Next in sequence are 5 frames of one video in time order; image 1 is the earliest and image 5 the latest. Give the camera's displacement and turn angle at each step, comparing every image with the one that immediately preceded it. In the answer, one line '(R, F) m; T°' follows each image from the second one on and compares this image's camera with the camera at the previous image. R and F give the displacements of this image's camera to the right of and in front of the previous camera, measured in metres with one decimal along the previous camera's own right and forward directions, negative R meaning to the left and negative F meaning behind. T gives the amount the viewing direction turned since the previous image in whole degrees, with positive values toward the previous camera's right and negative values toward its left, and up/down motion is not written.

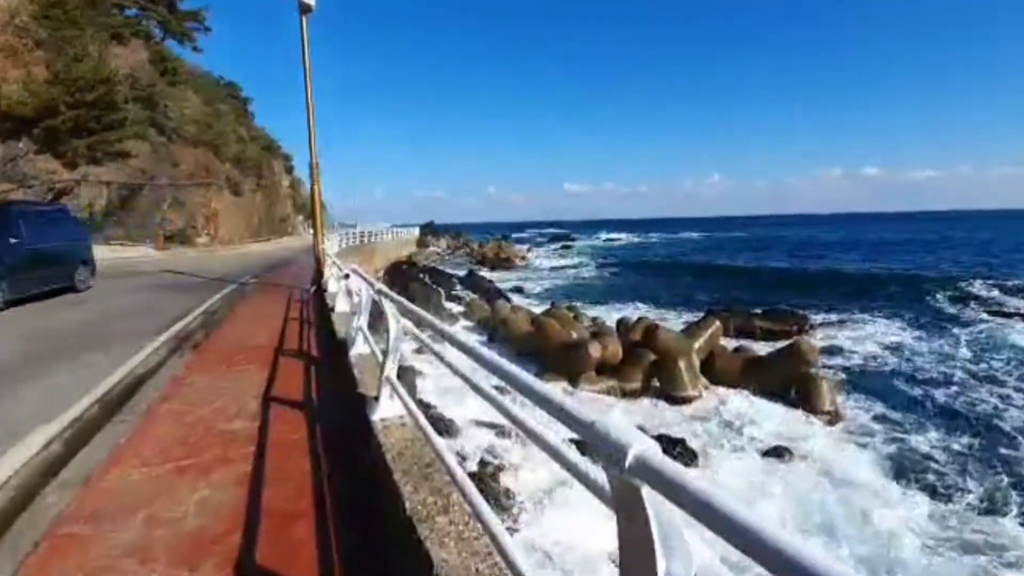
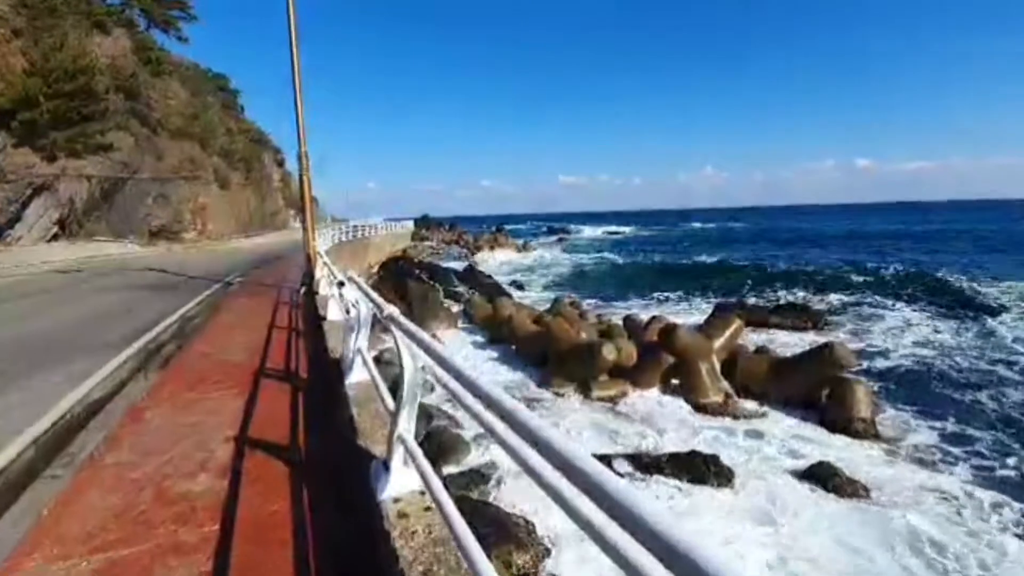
(-0.3, +1.1) m; +1°
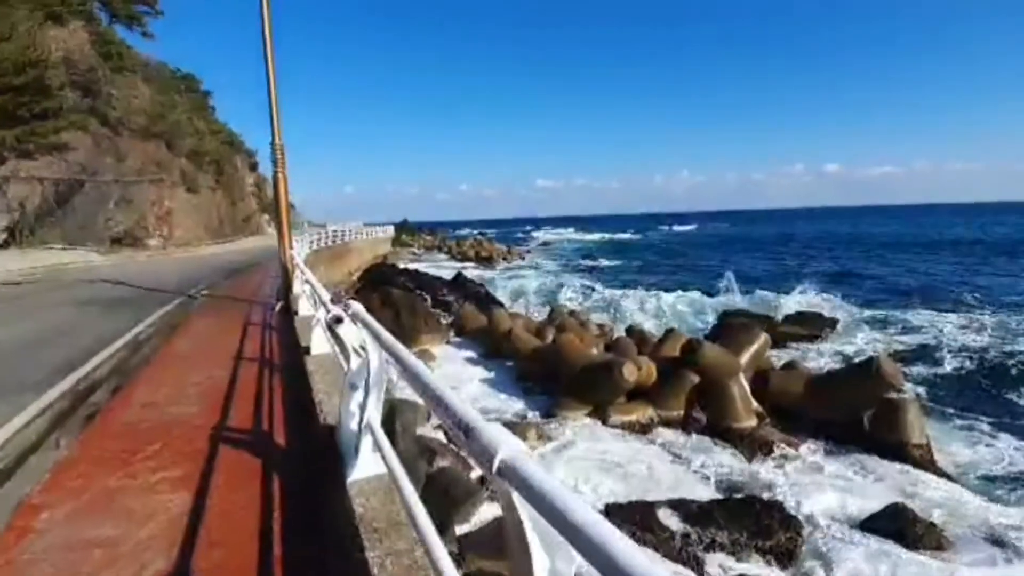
(-0.5, +1.6) m; +2°
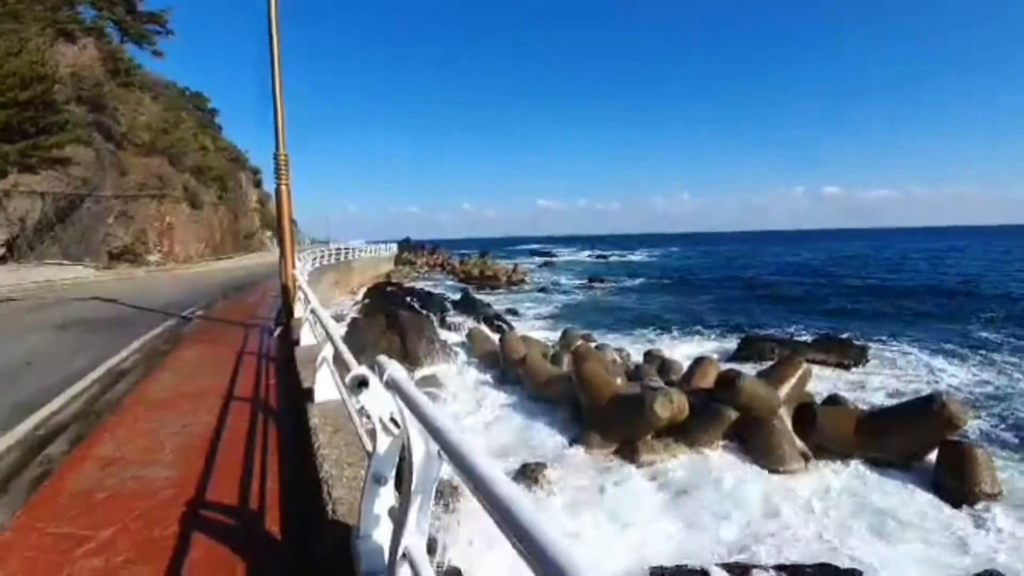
(-0.3, +1.0) m; 0°
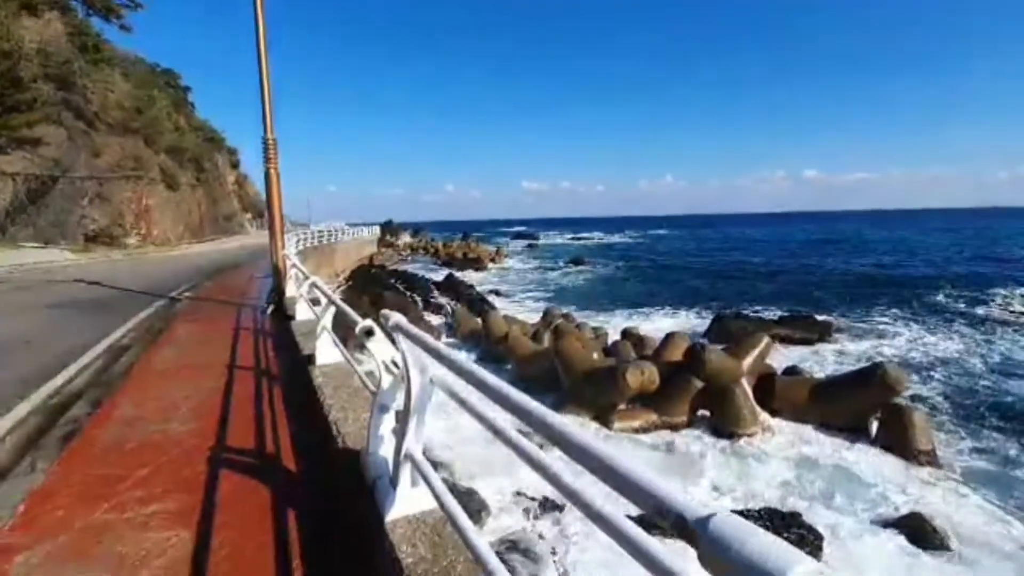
(0.0, -0.6) m; +2°
